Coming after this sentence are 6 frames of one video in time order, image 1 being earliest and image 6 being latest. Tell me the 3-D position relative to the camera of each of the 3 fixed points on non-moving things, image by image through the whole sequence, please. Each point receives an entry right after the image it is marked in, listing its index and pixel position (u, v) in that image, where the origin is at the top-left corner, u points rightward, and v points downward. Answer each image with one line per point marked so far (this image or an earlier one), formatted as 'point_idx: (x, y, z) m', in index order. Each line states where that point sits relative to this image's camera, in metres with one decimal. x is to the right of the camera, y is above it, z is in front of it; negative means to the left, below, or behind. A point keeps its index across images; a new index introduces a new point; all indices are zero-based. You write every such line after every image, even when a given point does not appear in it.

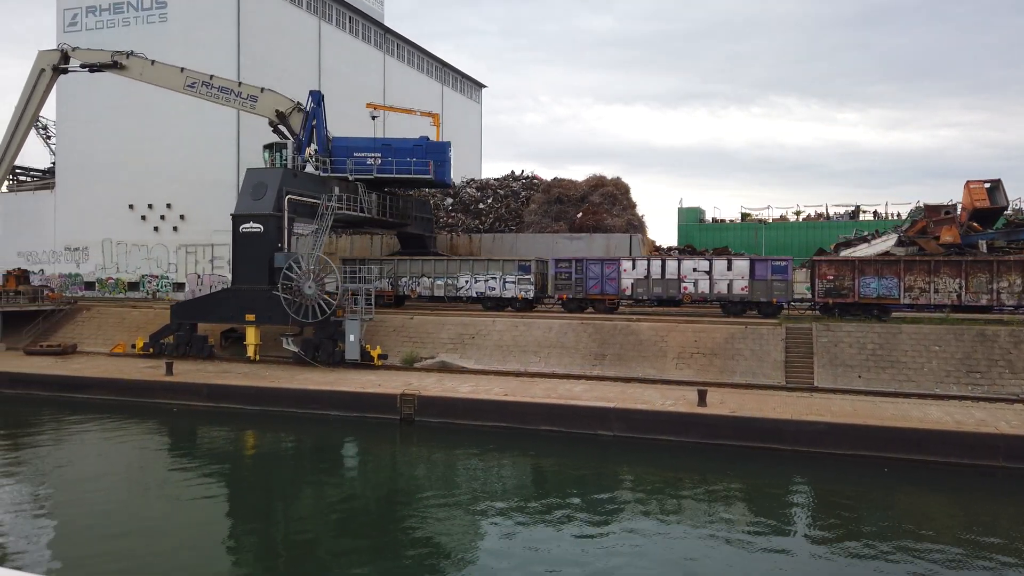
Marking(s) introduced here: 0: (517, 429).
0: (+0.1, -4.9, +17.0) m
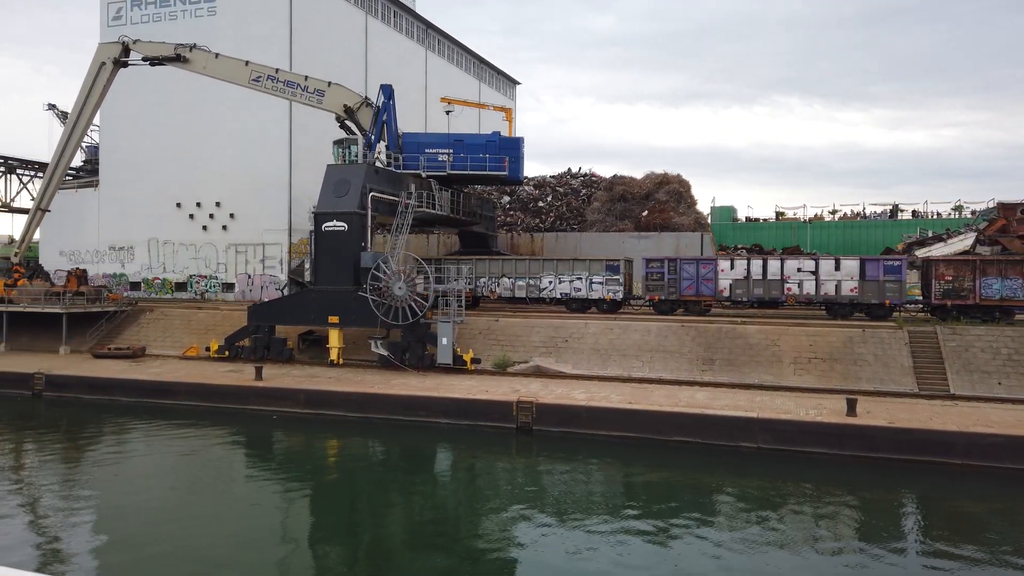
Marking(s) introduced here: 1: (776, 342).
0: (+4.3, -4.9, +16.0) m
1: (+10.6, -2.2, +19.7) m
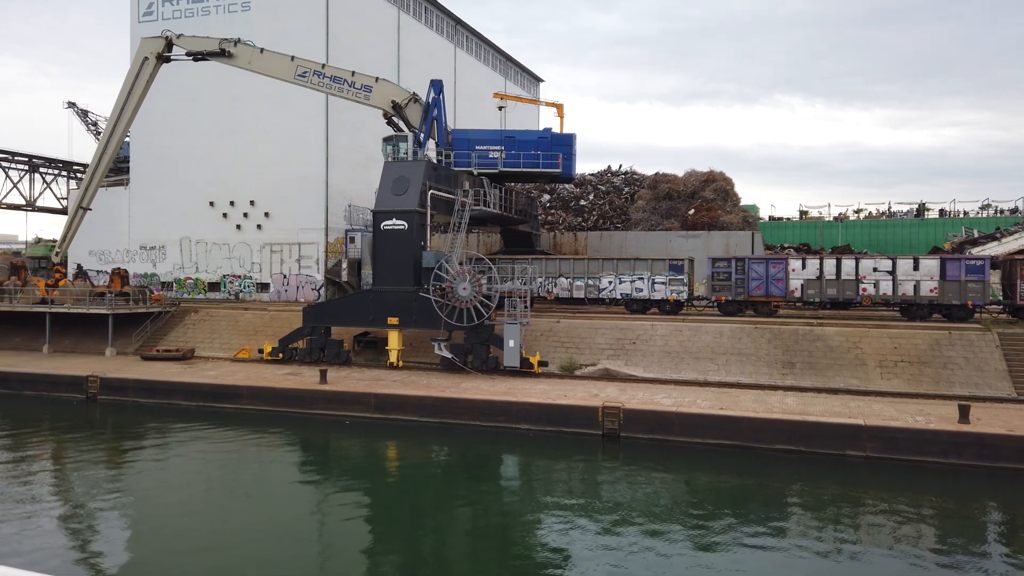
0: (+7.1, -5.0, +15.3) m
1: (+13.4, -2.2, +19.0) m
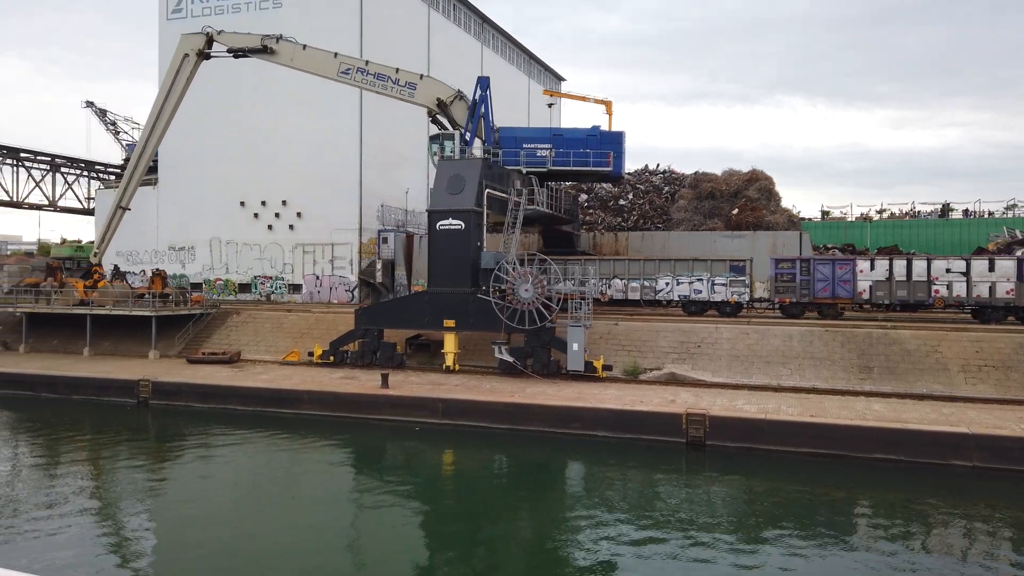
0: (+9.6, -5.0, +14.7) m
1: (+15.9, -2.3, +18.3) m
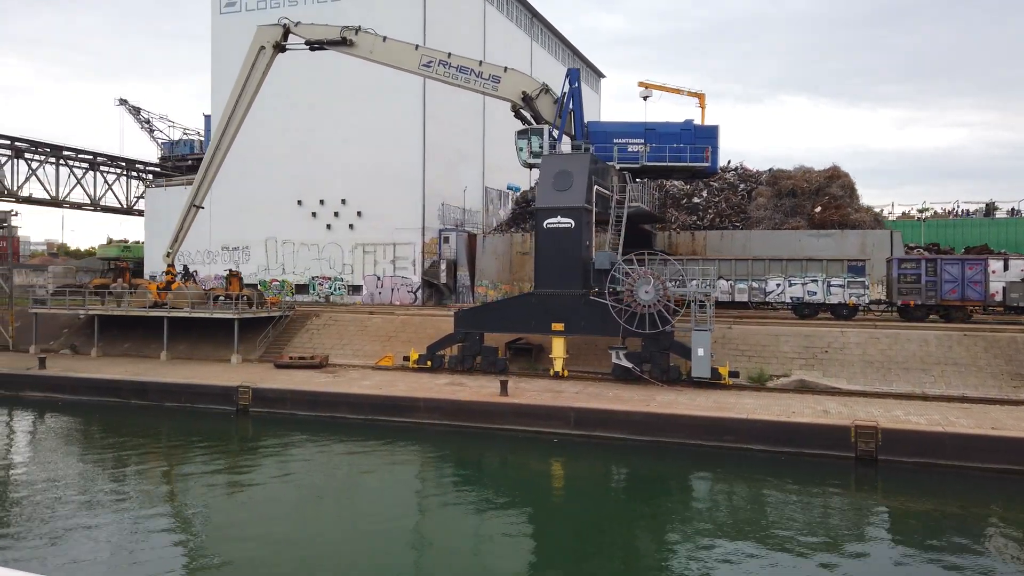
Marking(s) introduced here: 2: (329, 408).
0: (+14.1, -5.1, +13.6) m
1: (+20.5, -2.3, +17.1) m
2: (-7.0, -4.5, +18.5) m
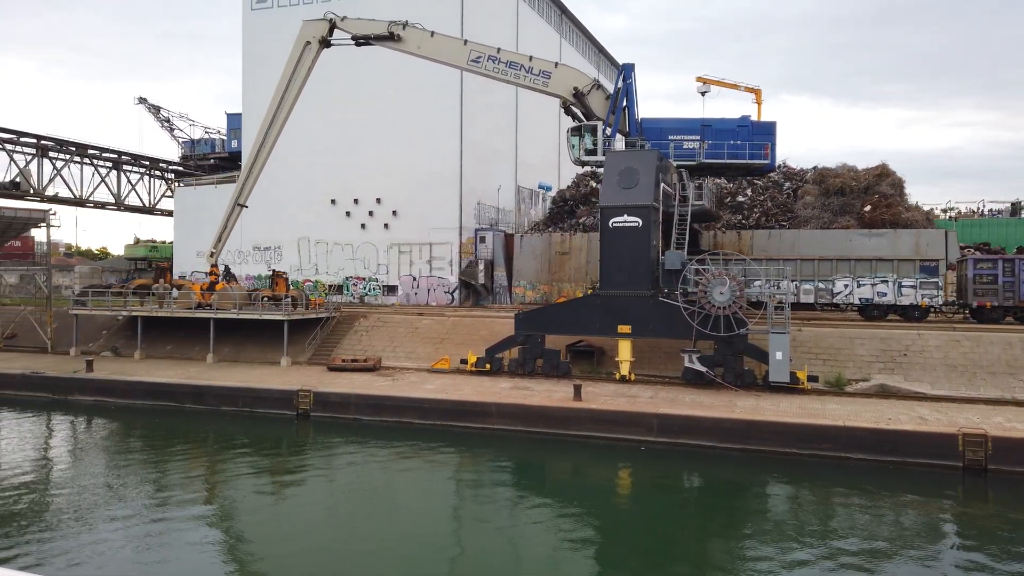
0: (+16.7, -5.1, +12.9) m
1: (+23.0, -2.4, +16.5) m
2: (-4.4, -4.6, +18.0) m
